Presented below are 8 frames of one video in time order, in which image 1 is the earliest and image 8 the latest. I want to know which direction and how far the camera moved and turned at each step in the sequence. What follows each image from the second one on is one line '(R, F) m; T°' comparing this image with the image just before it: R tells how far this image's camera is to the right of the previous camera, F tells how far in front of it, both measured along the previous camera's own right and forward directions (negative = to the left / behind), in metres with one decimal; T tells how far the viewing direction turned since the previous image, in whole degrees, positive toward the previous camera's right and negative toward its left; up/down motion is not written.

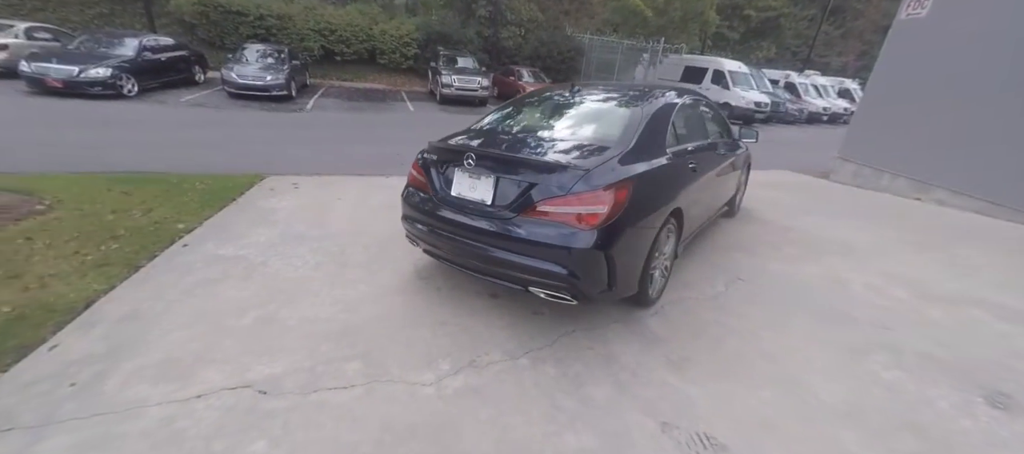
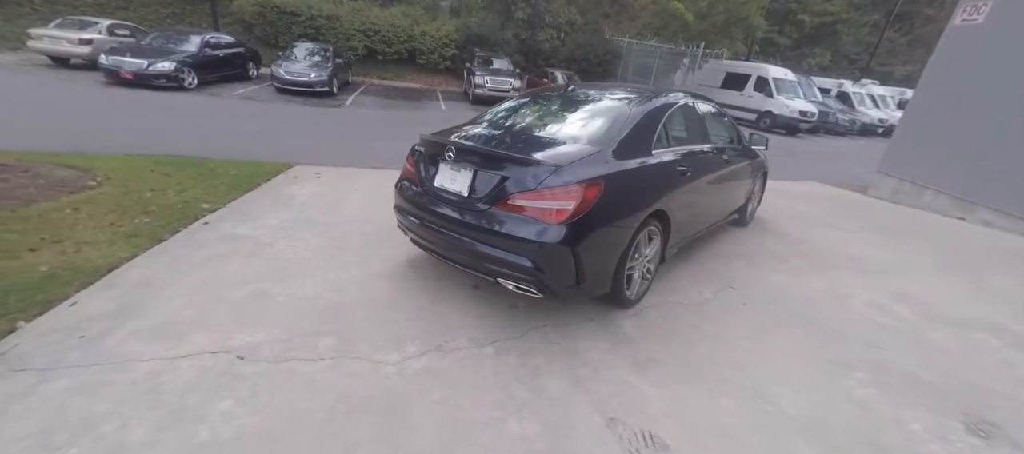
(+0.4, -0.1) m; -6°
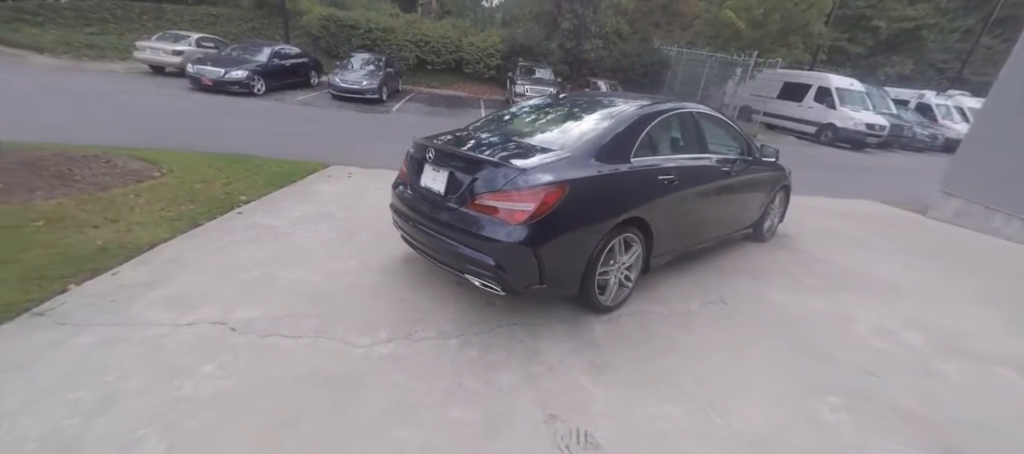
(+0.6, -0.1) m; -8°
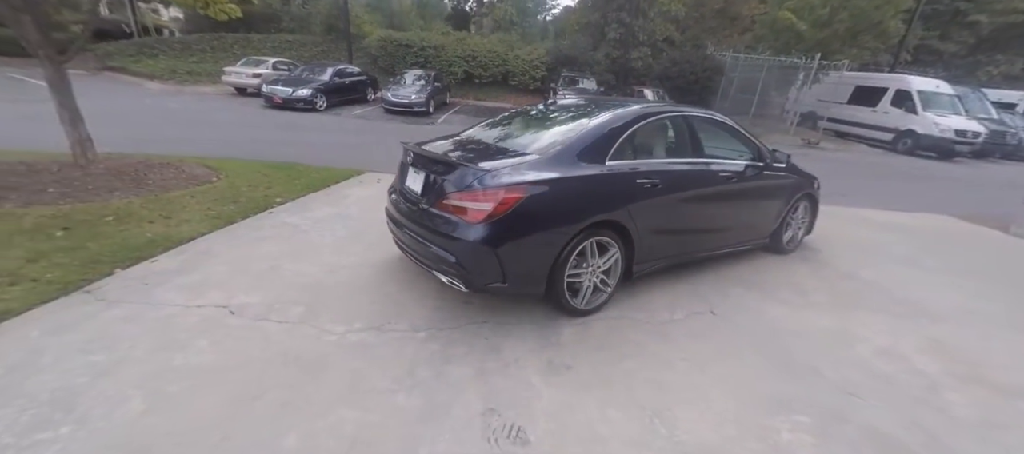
(+0.7, 0.0) m; -9°
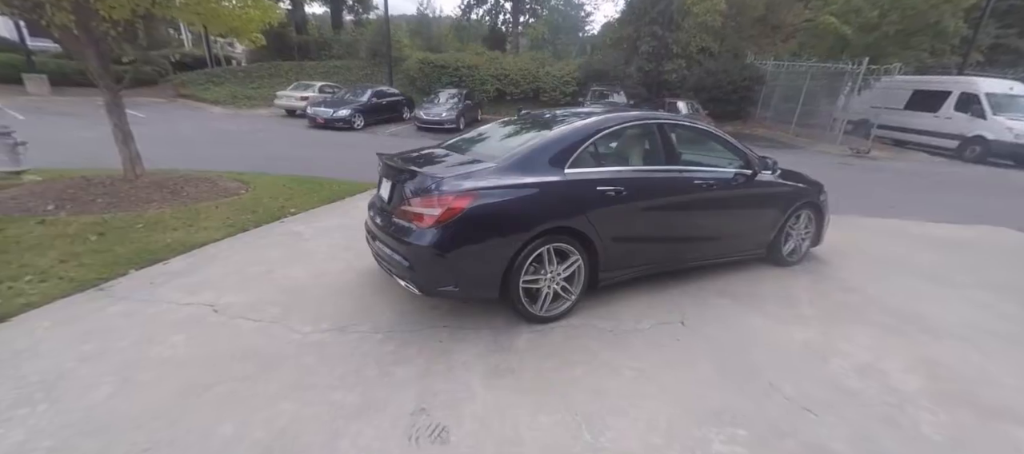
(+0.7, 0.0) m; -7°
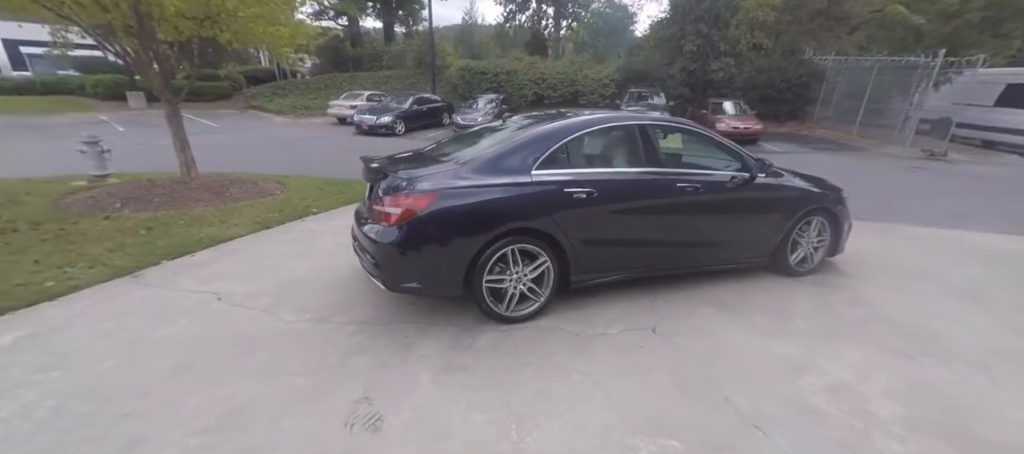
(+0.7, 0.0) m; -8°
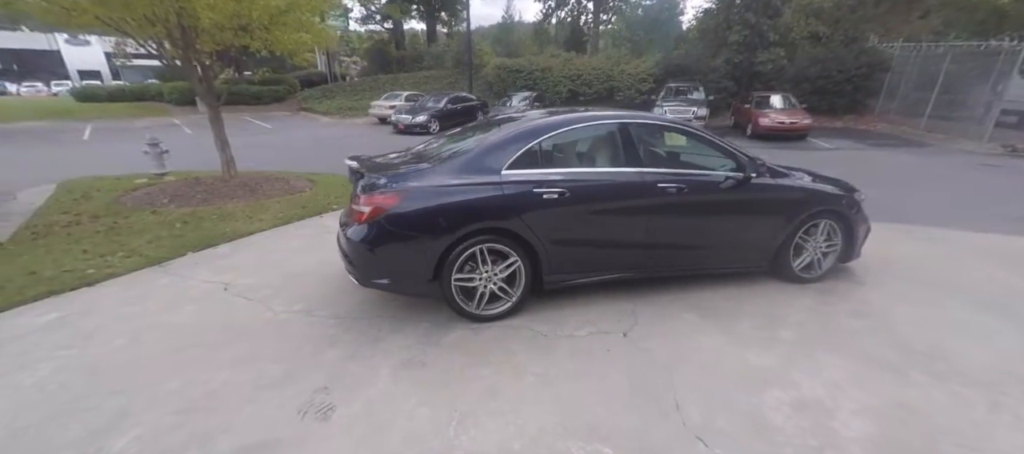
(+0.6, +0.1) m; -7°
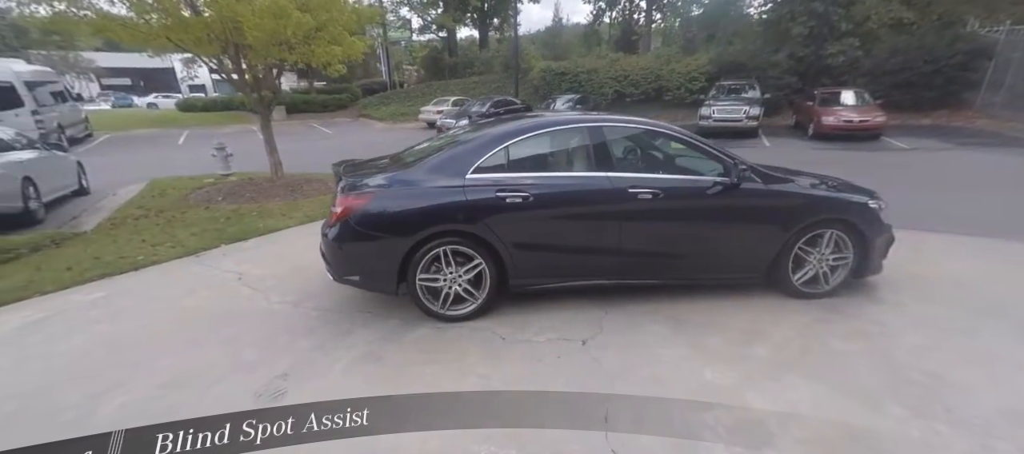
(+0.7, +0.1) m; -9°
